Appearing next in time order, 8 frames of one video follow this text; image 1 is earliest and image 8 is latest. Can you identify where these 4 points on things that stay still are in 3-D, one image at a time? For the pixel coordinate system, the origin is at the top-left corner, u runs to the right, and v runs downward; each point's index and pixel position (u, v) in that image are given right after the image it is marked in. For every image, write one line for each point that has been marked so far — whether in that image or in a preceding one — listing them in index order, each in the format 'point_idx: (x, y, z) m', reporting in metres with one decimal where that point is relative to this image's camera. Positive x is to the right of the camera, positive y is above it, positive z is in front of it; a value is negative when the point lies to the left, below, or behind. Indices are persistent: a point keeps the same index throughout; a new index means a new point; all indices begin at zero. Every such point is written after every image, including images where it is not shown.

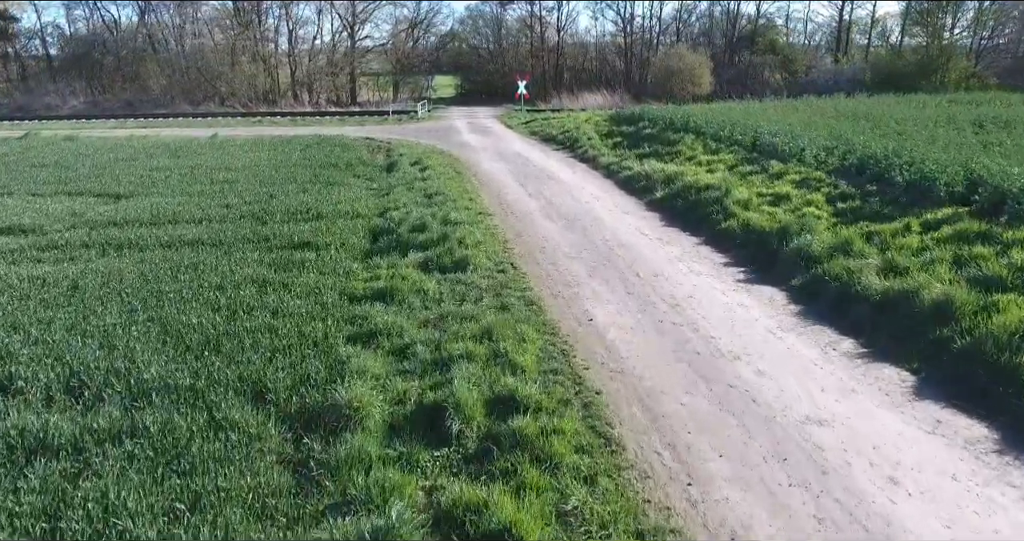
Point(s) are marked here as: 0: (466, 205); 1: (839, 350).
0: (-0.9, +1.3, +11.7) m
1: (+3.3, -0.8, +6.0) m
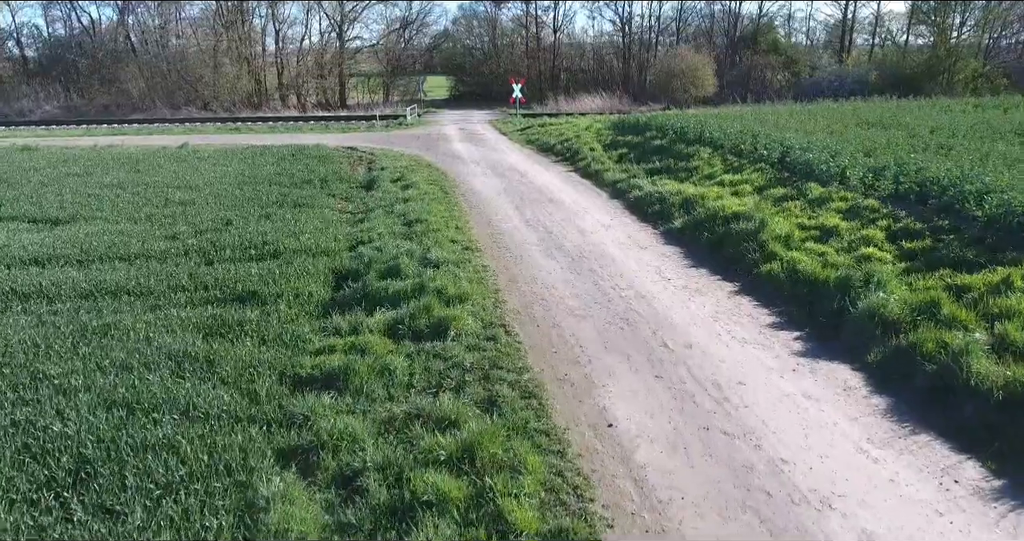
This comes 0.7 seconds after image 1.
0: (-1.0, +0.5, +9.9) m
1: (+3.2, -1.5, +4.3) m
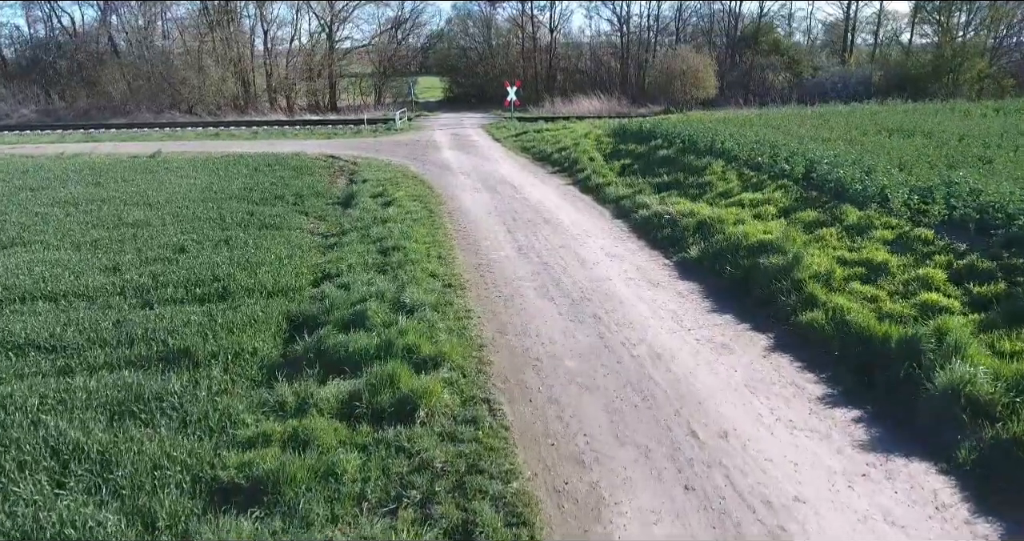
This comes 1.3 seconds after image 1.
0: (-1.2, 0.0, +8.5) m
1: (+3.1, -2.1, +2.9) m
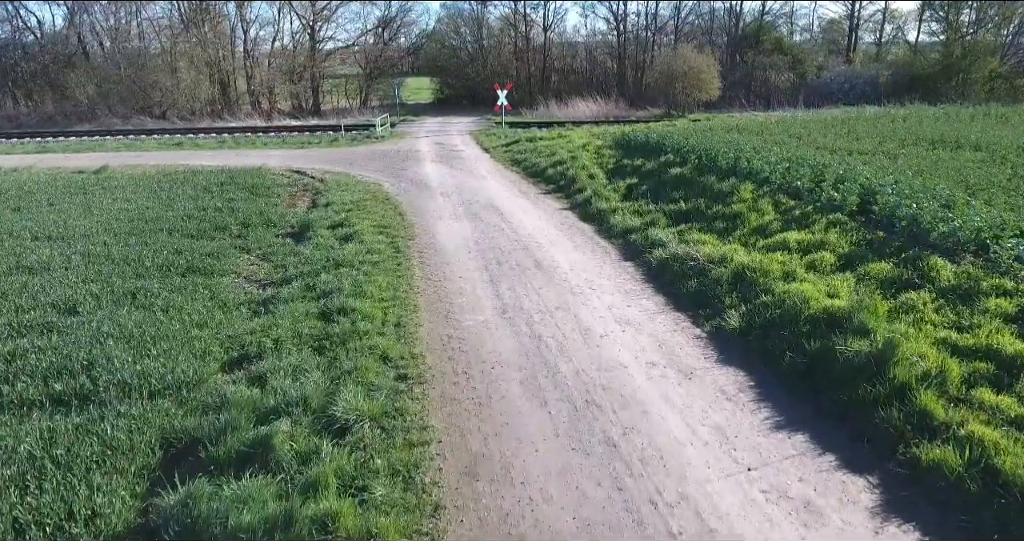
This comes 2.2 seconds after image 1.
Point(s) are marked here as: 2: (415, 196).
0: (-1.4, -0.9, +6.3) m
1: (+2.9, -2.9, +0.7) m
2: (-2.3, +1.7, +14.0) m
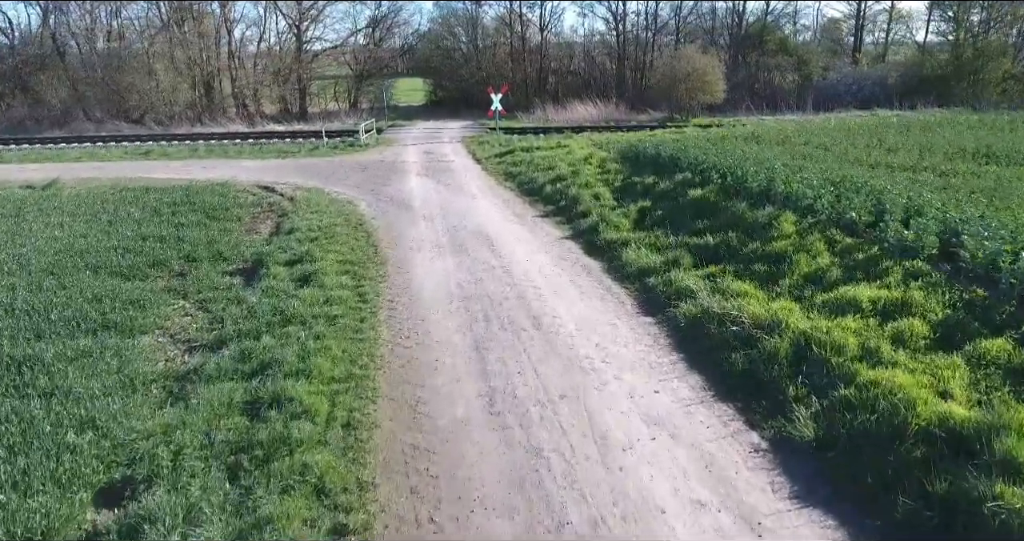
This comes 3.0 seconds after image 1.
0: (-1.5, -1.6, +4.5) m
1: (+2.9, -3.6, -1.1) m
2: (-2.4, +1.0, +12.2) m
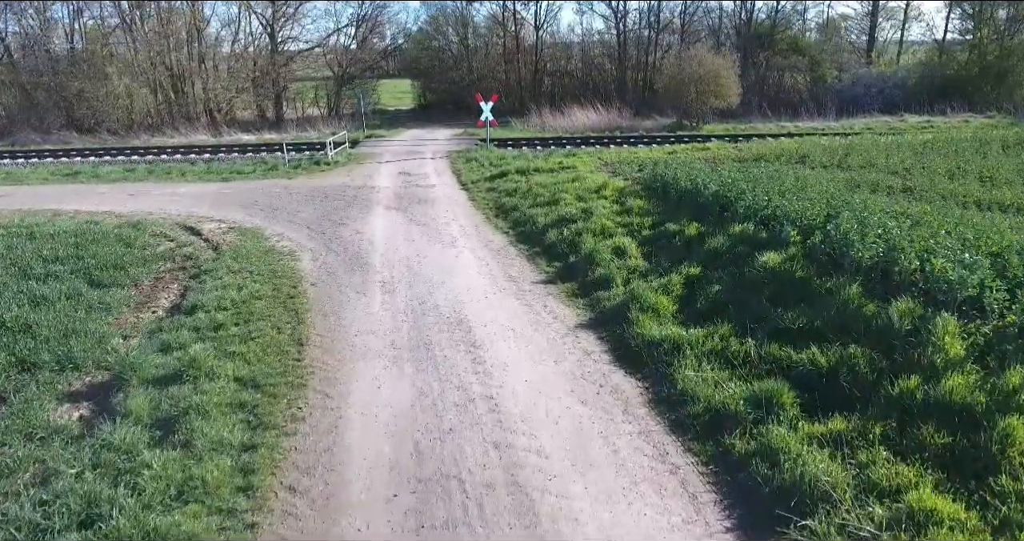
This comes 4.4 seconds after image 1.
0: (-1.5, -2.9, +1.2) m
1: (+2.9, -4.9, -4.4) m
2: (-2.6, -0.3, +8.8) m
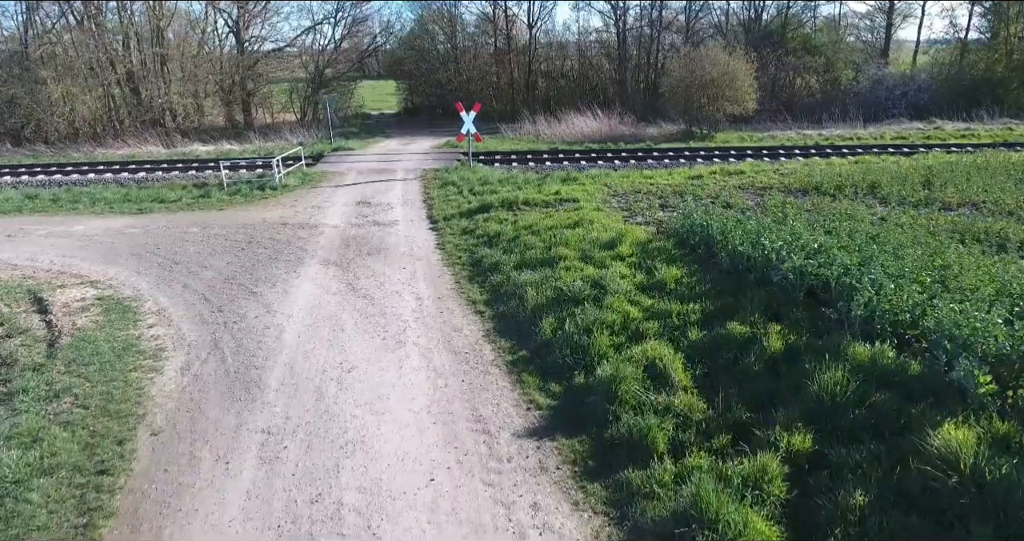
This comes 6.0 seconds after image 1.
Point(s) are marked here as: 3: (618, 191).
0: (-1.7, -4.2, -2.4) m
1: (+2.7, -6.1, -7.9) m
2: (-2.8, -1.6, +5.3) m
3: (+2.3, +1.7, +12.6) m
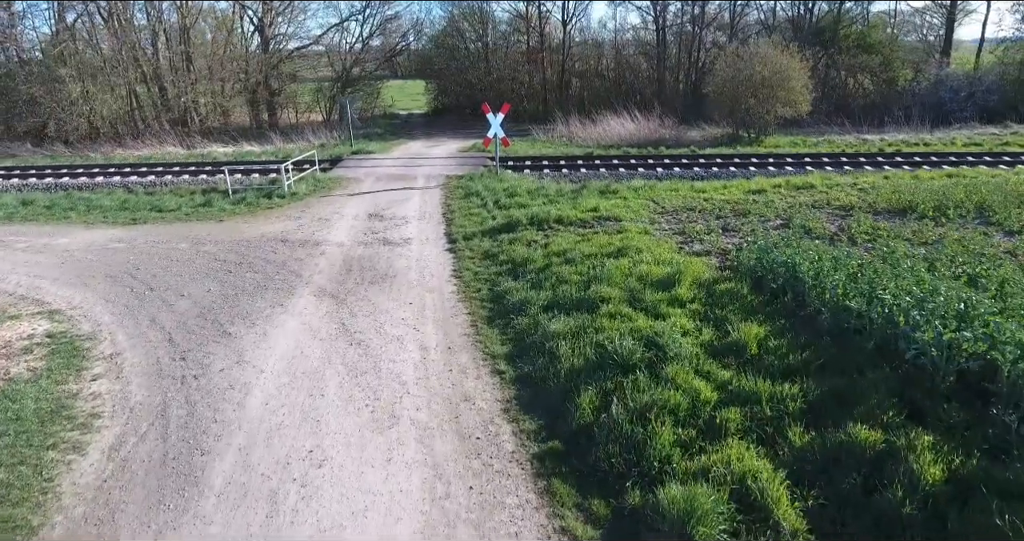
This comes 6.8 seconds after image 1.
0: (-2.0, -4.7, -4.0) m
1: (+2.2, -6.7, -9.7) m
2: (-2.7, -2.0, +3.8) m
3: (+2.8, +1.2, +10.8) m
